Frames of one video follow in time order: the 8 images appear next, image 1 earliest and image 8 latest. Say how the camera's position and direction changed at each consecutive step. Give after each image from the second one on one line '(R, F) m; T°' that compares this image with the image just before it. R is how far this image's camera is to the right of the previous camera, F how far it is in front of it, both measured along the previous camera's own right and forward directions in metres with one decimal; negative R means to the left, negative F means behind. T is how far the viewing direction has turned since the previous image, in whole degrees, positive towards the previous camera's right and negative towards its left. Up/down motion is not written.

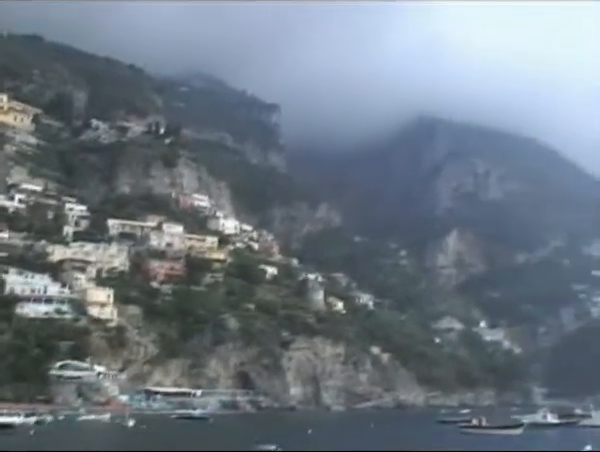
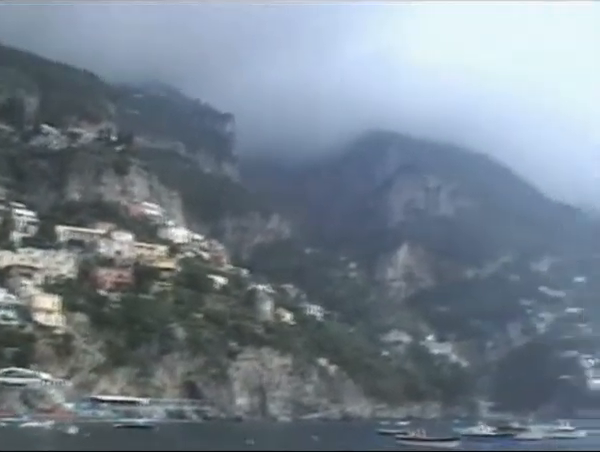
(+3.7, -12.8) m; -4°
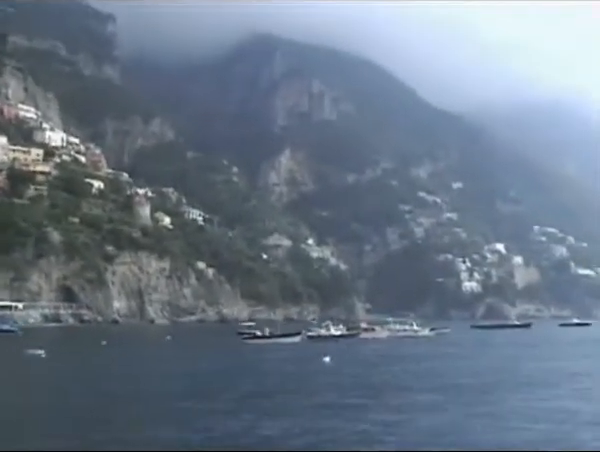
(+0.2, 0.0) m; +6°
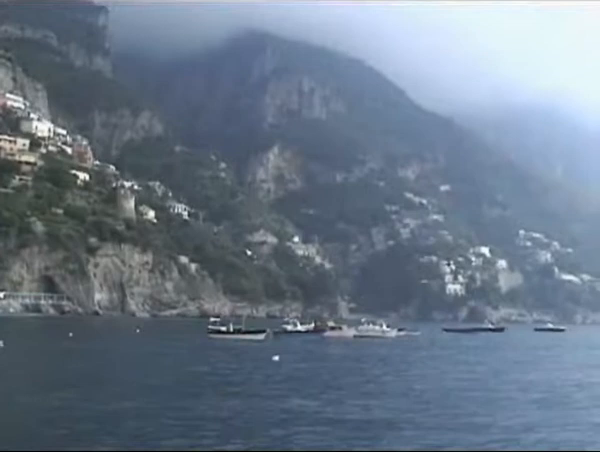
(+0.1, 0.0) m; +1°
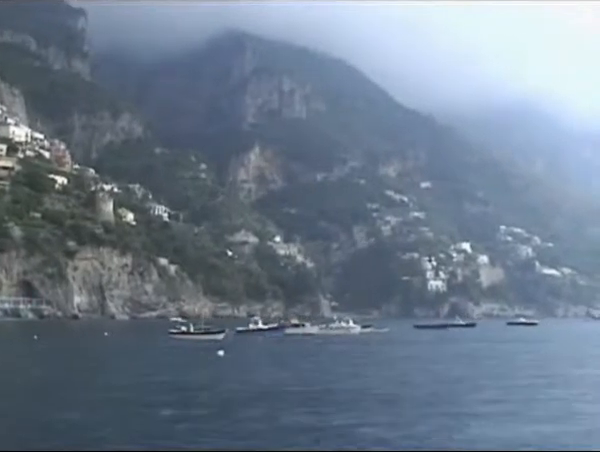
(-0.1, +0.3) m; +1°
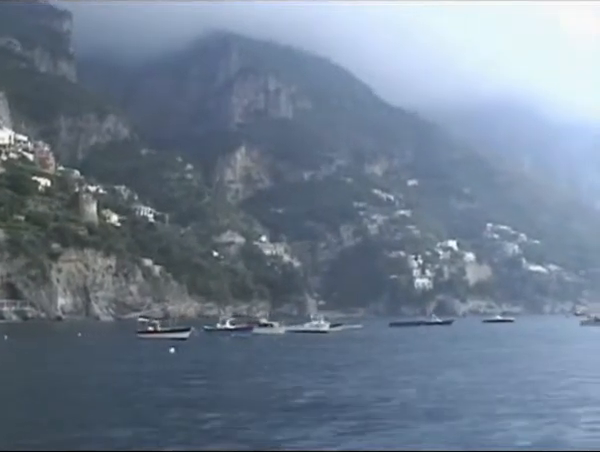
(-0.3, -0.4) m; +1°
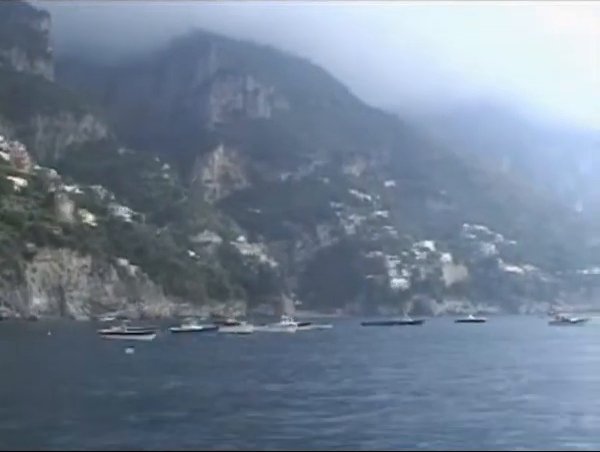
(-0.1, +0.2) m; +1°
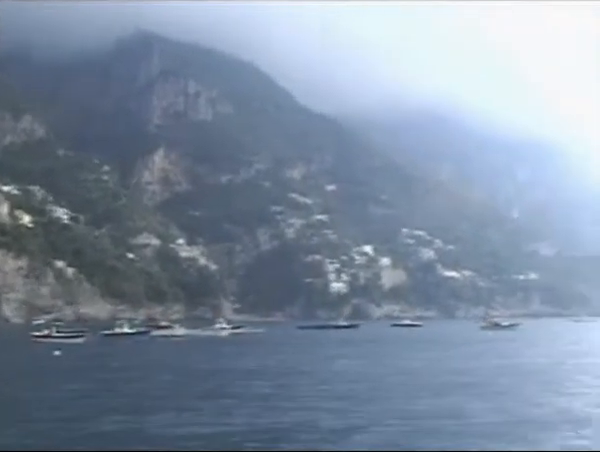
(-0.2, -0.5) m; +3°
